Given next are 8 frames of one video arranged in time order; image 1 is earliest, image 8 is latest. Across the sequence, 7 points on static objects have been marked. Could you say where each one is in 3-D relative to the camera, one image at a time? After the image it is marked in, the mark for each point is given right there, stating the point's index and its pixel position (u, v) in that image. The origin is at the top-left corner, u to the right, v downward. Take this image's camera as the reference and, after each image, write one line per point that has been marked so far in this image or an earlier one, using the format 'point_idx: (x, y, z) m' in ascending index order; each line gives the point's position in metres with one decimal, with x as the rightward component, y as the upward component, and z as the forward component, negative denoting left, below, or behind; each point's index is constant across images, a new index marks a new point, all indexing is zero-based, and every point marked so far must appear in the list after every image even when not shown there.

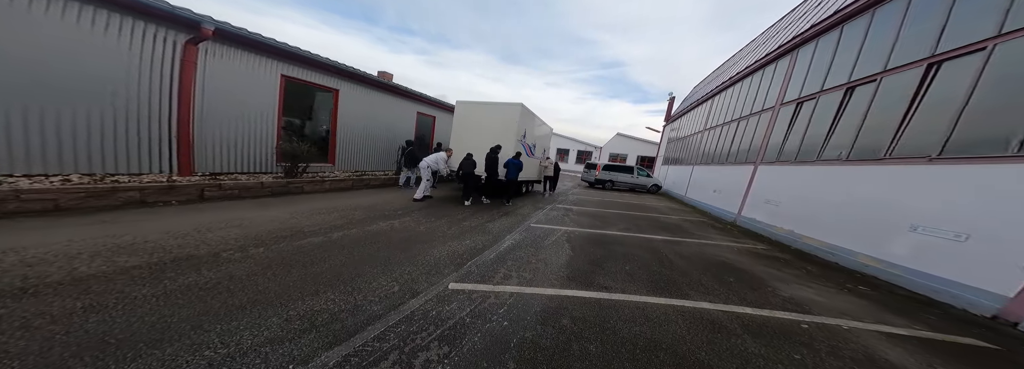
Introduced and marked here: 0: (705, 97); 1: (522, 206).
0: (+11.8, +5.6, +15.9) m
1: (+0.2, -0.7, +8.1) m
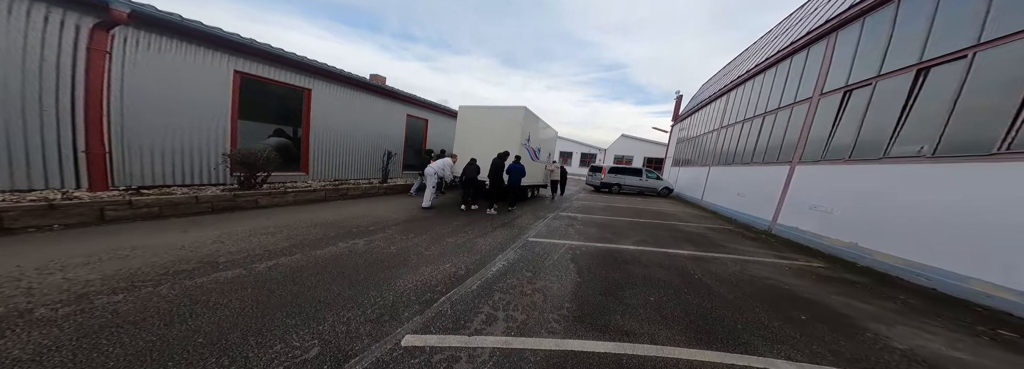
0: (+12.0, +5.4, +14.8) m
1: (+0.3, -0.9, +7.3) m
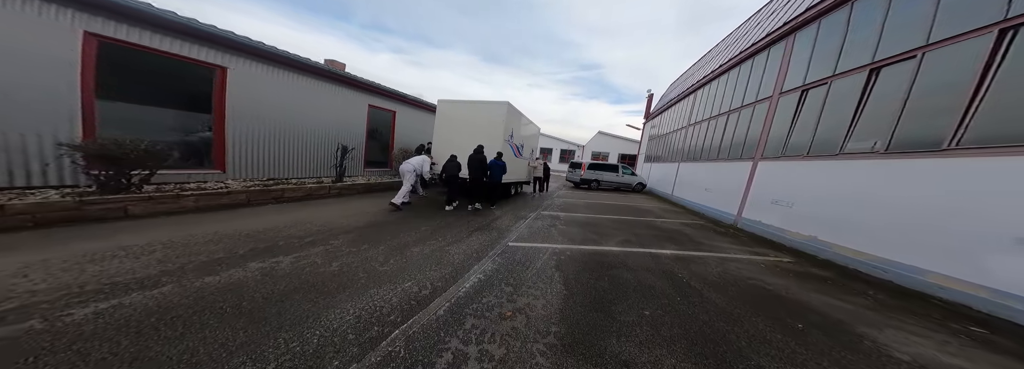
0: (+10.3, +5.6, +15.5) m
1: (-0.5, -0.8, +6.8) m
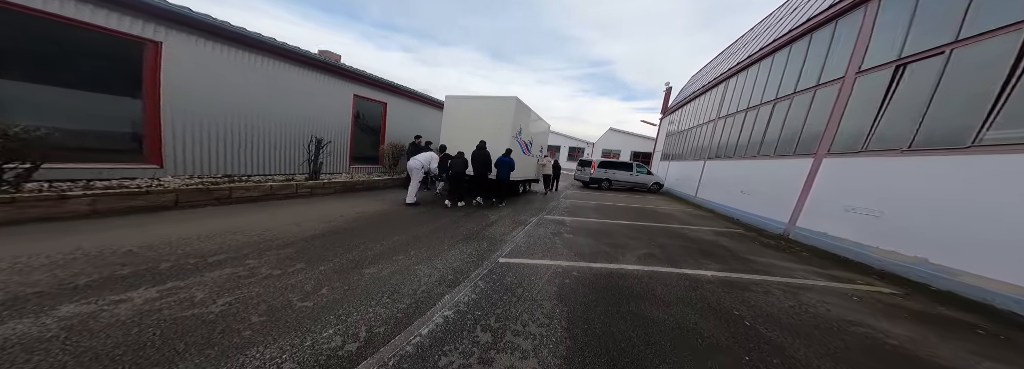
0: (+10.9, +5.6, +13.9) m
1: (-0.4, -0.8, +5.9) m
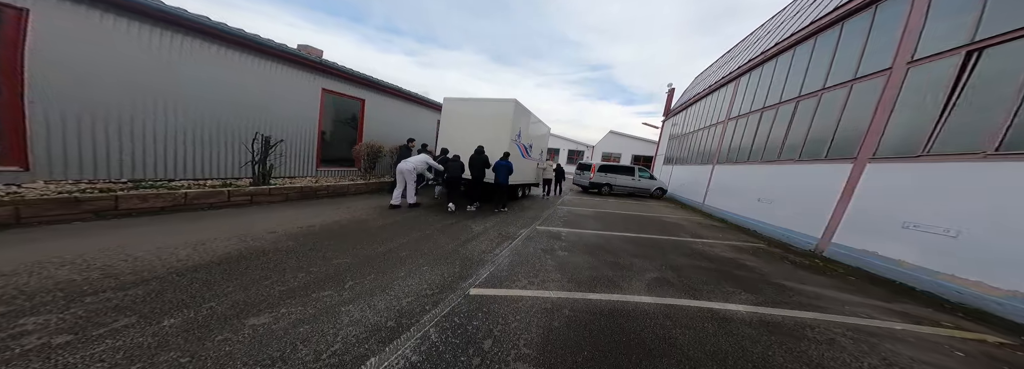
0: (+10.7, +5.2, +13.2) m
1: (-0.7, -1.0, +5.1) m
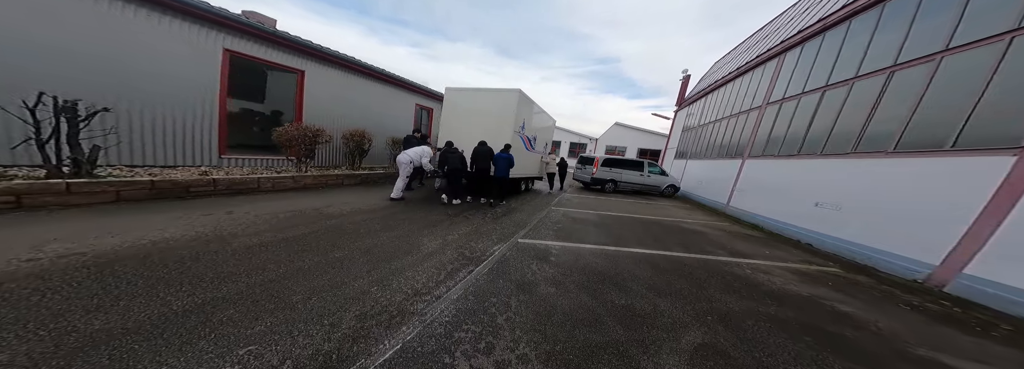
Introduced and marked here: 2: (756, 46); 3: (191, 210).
0: (+10.4, +5.3, +11.4) m
1: (-1.1, -0.9, +3.5) m
2: (+11.4, +6.5, +11.7) m
3: (-3.9, -0.4, +3.0) m
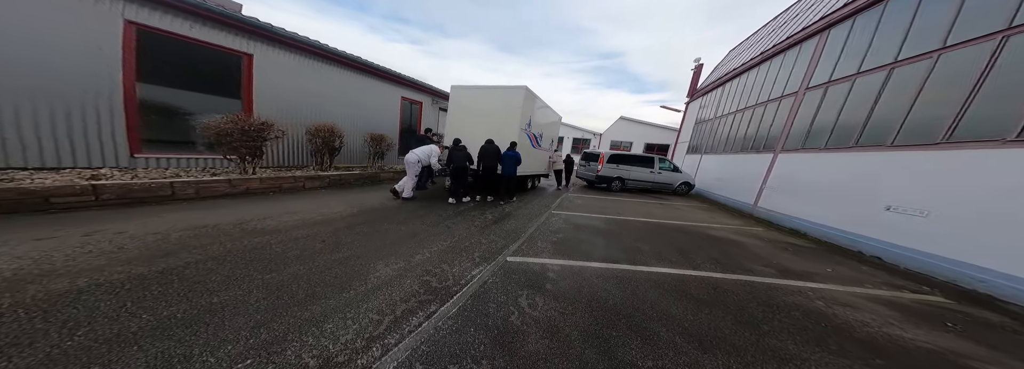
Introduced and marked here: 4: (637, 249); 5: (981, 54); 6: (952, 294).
0: (+10.4, +5.4, +10.1) m
1: (-1.3, -1.0, +2.6) m
2: (+11.4, +6.6, +10.4) m
3: (-4.1, -0.4, +2.1) m
4: (+2.3, -1.2, +4.4) m
5: (+7.4, +2.2, +4.2) m
6: (+5.5, -1.4, +3.1) m
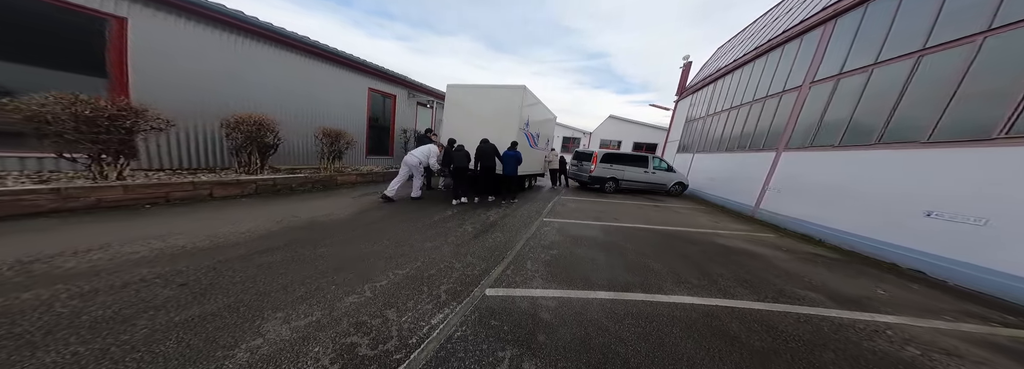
0: (+9.7, +5.4, +9.7) m
1: (-1.5, -1.0, +1.5) m
2: (+10.6, +6.6, +10.1) m
3: (-4.3, -0.6, +0.9) m
4: (+2.0, -1.2, +3.5) m
5: (+7.1, +2.2, +3.7) m
6: (+5.3, -1.4, +2.4) m
